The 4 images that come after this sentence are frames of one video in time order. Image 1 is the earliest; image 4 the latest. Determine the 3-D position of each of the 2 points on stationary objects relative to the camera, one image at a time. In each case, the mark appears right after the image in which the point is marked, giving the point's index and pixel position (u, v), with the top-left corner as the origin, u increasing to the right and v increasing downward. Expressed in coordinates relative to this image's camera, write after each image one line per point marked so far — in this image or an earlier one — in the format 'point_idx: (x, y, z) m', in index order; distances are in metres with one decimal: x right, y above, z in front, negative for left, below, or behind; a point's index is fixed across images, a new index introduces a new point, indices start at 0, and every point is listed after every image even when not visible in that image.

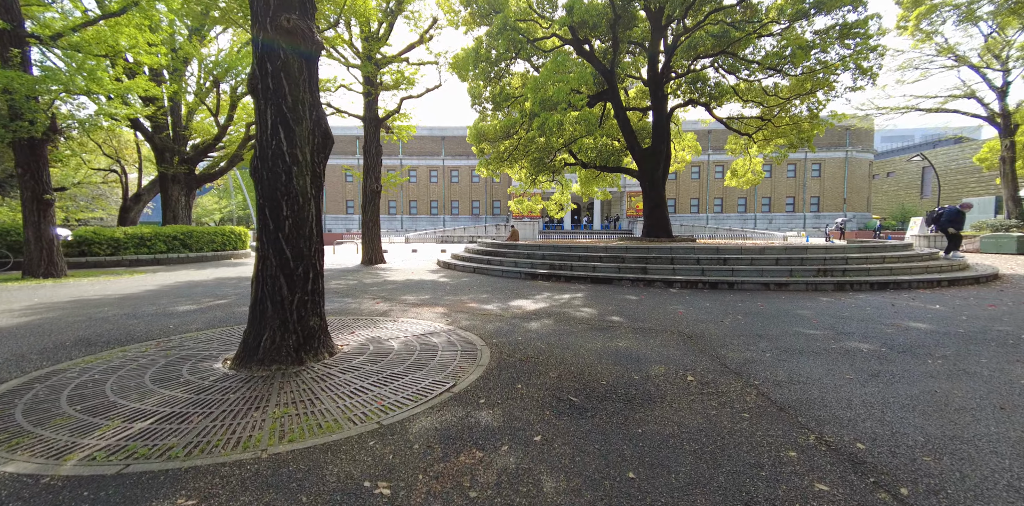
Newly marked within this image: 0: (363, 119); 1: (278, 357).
0: (-5.6, +5.1, +16.7) m
1: (-2.2, -1.0, +4.2) m
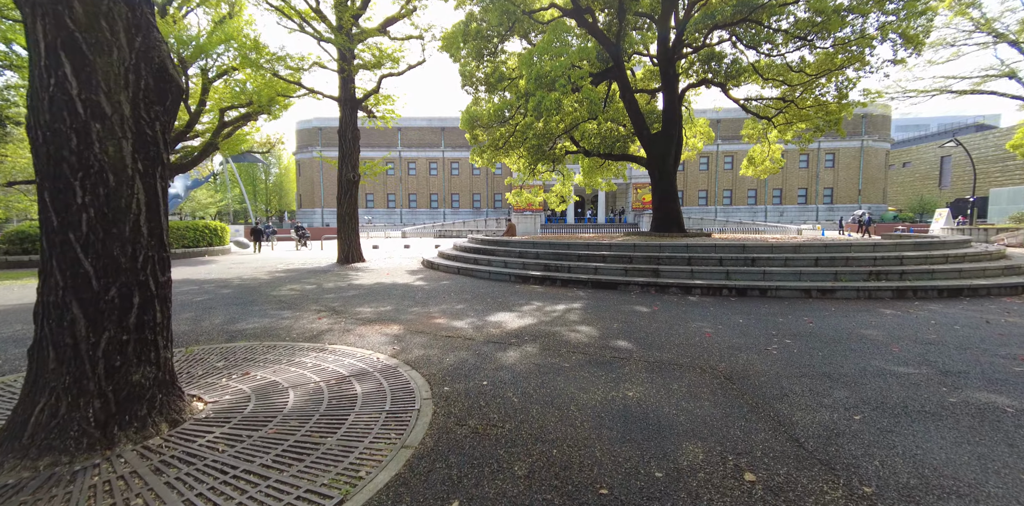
0: (-5.8, +5.2, +15.0) m
1: (-2.6, -1.1, +2.5) m
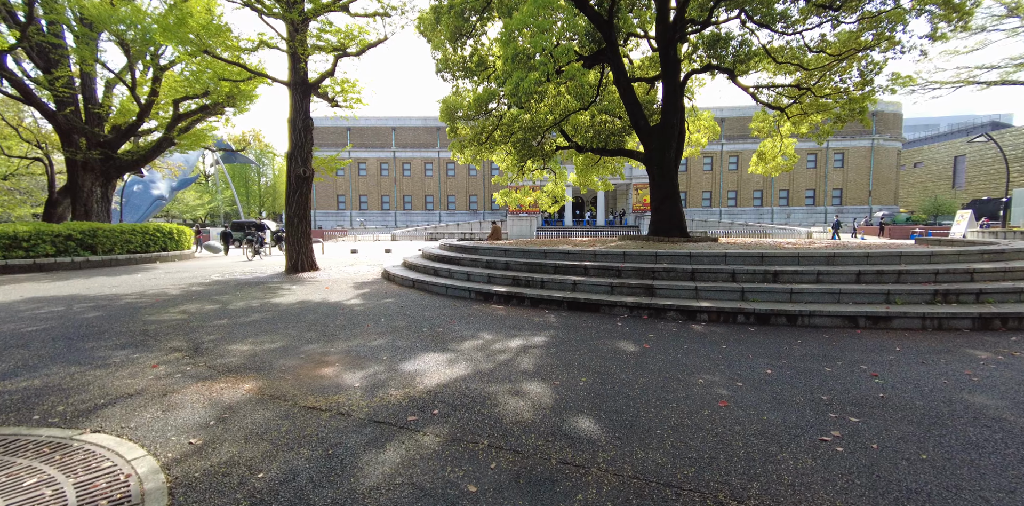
0: (-6.5, +5.0, +13.0) m
1: (-3.4, -1.2, +0.5) m
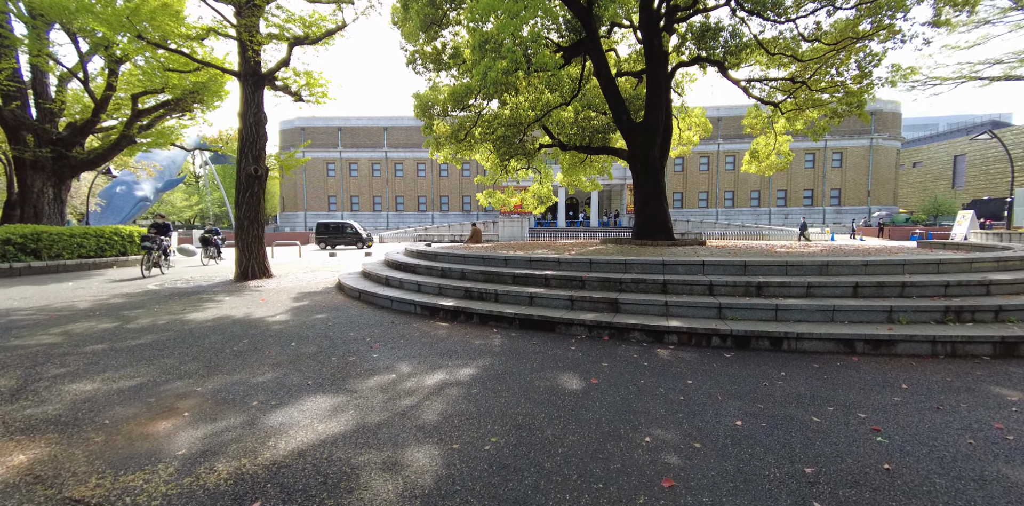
0: (-7.4, +4.8, +12.0) m
1: (-4.2, -1.4, -0.5) m
